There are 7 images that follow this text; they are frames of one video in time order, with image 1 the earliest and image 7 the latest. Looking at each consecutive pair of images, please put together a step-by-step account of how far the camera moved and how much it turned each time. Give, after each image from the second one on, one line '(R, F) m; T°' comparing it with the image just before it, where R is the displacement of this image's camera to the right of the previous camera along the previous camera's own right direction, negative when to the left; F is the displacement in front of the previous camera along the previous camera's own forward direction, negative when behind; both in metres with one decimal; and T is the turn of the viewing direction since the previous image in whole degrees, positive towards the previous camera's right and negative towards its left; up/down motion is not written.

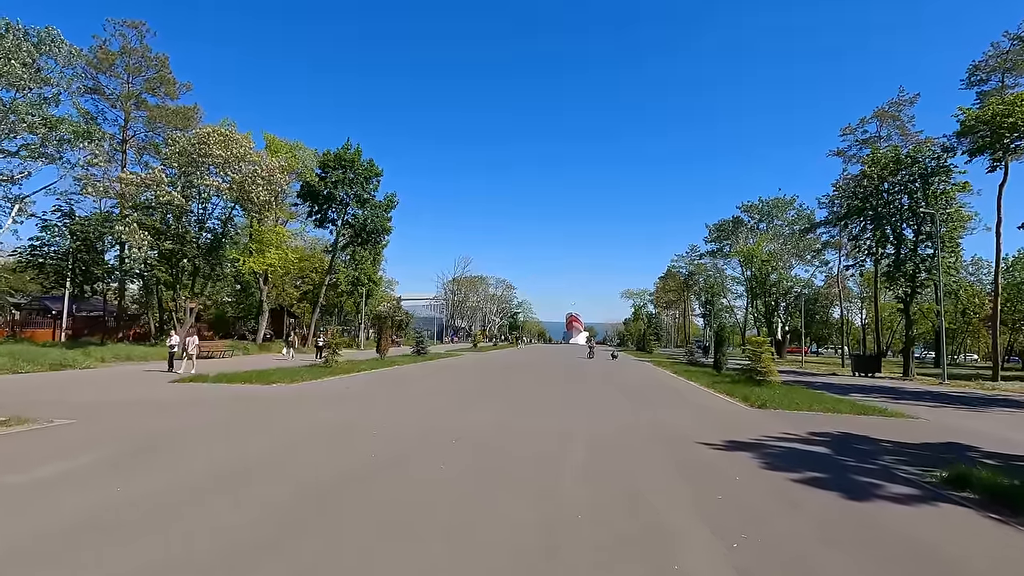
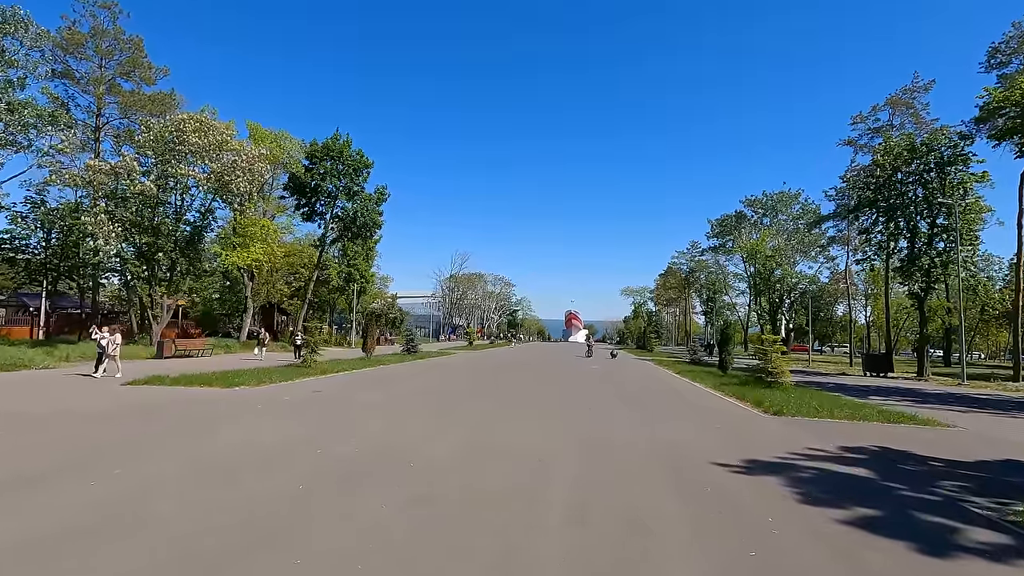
(+0.3, +1.5) m; 0°
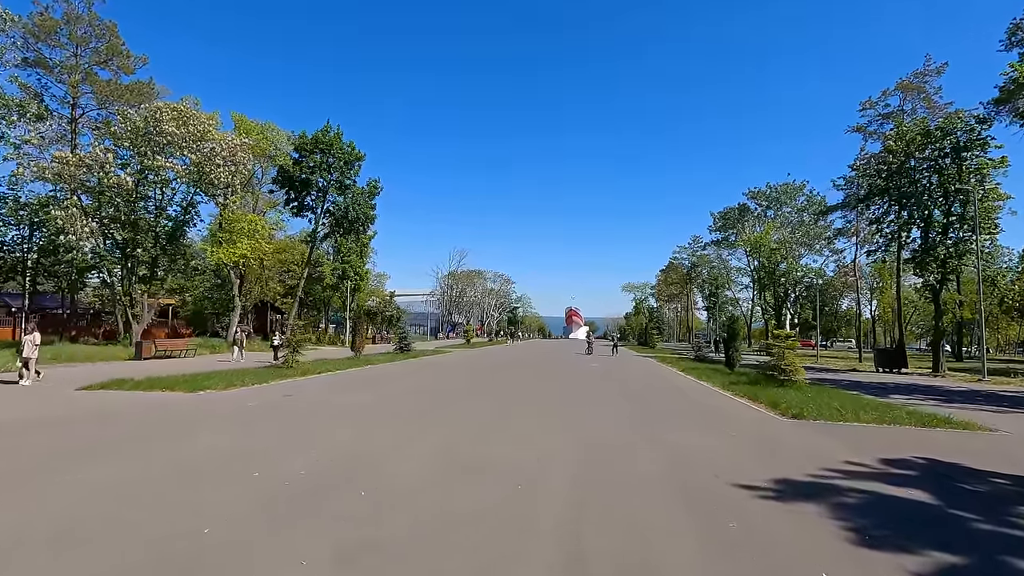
(+0.2, +1.3) m; 0°
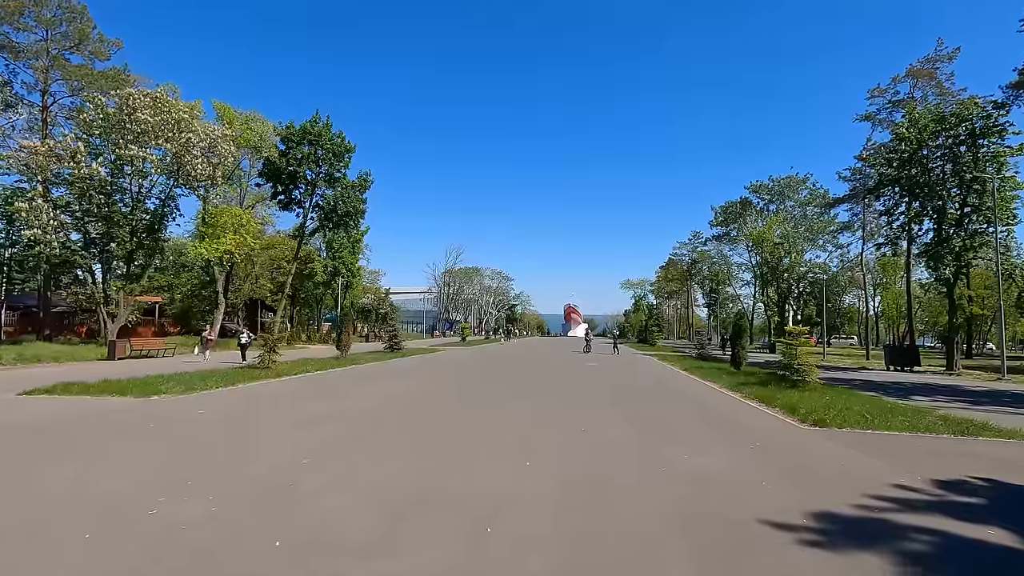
(+0.2, +1.3) m; 0°
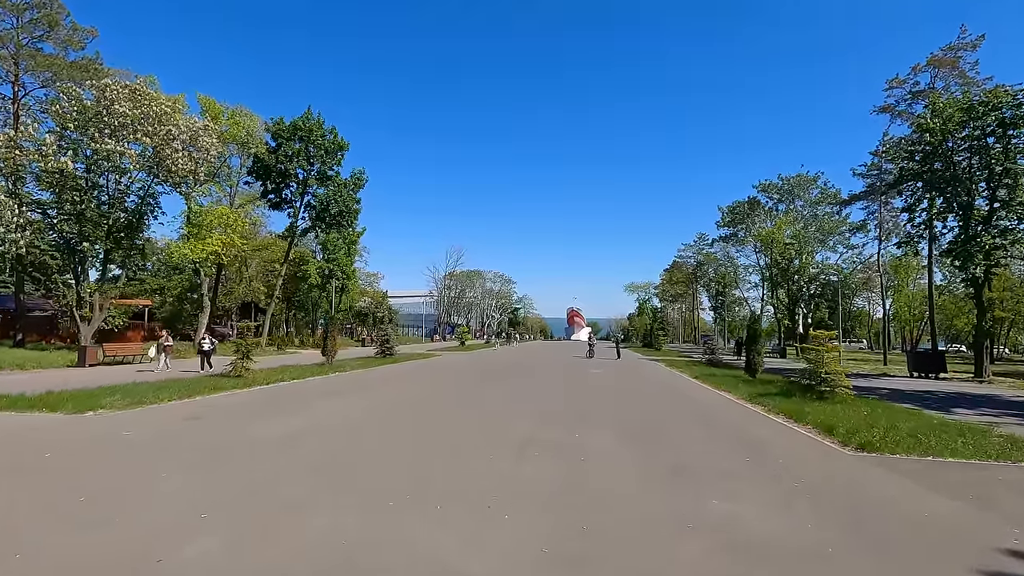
(+0.2, +1.6) m; 0°
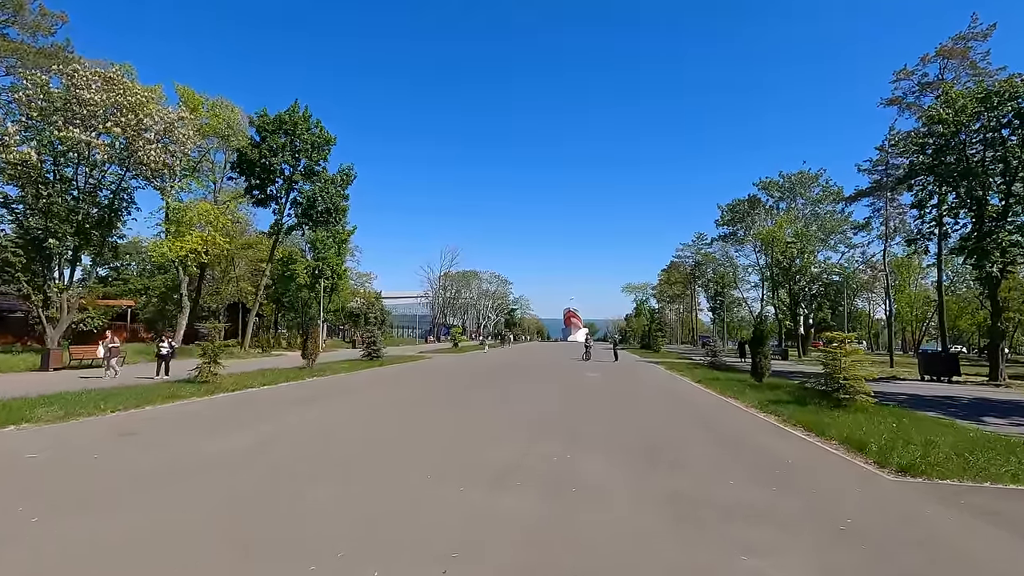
(+0.2, +1.3) m; 0°
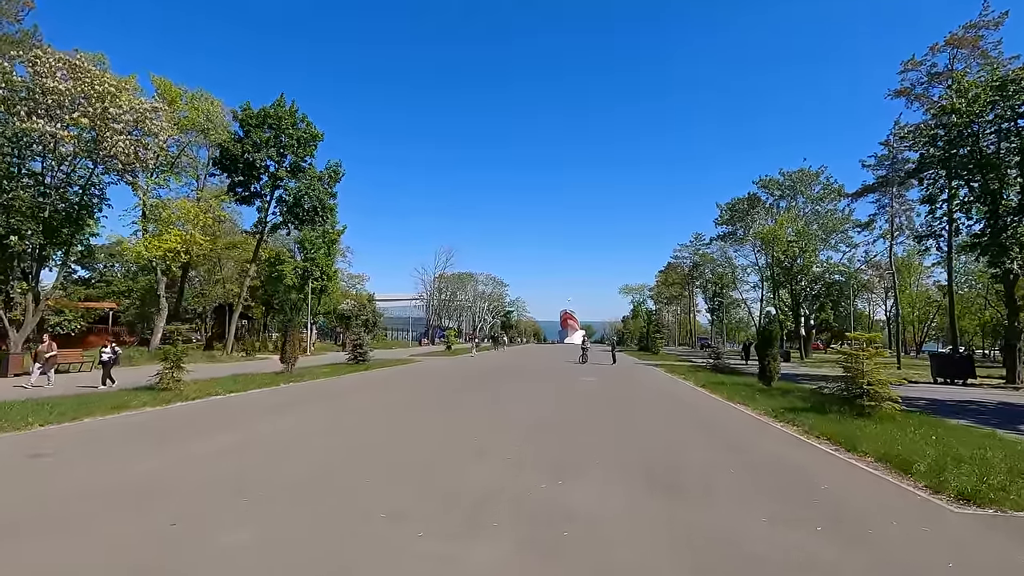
(+0.2, +1.3) m; 0°
